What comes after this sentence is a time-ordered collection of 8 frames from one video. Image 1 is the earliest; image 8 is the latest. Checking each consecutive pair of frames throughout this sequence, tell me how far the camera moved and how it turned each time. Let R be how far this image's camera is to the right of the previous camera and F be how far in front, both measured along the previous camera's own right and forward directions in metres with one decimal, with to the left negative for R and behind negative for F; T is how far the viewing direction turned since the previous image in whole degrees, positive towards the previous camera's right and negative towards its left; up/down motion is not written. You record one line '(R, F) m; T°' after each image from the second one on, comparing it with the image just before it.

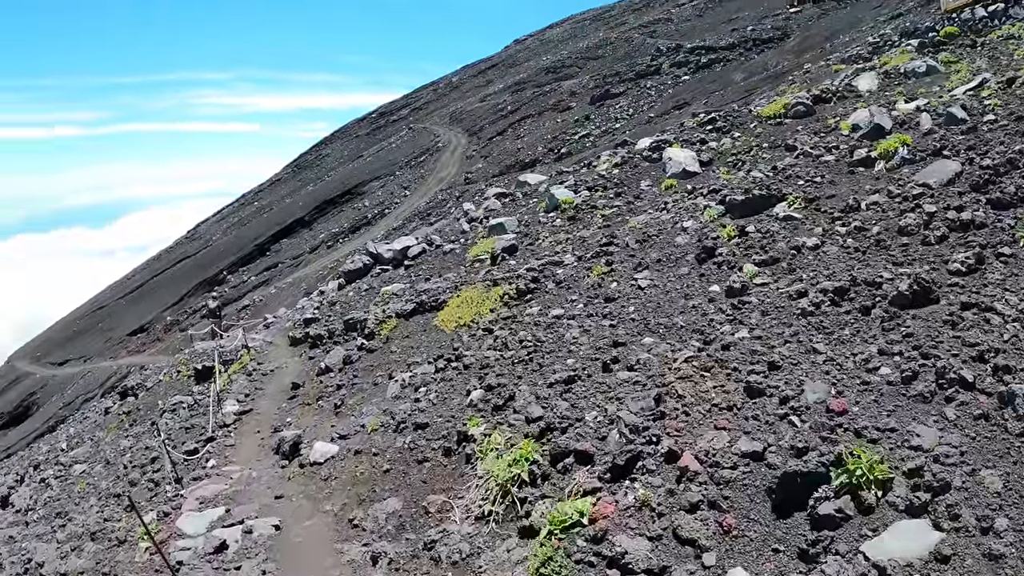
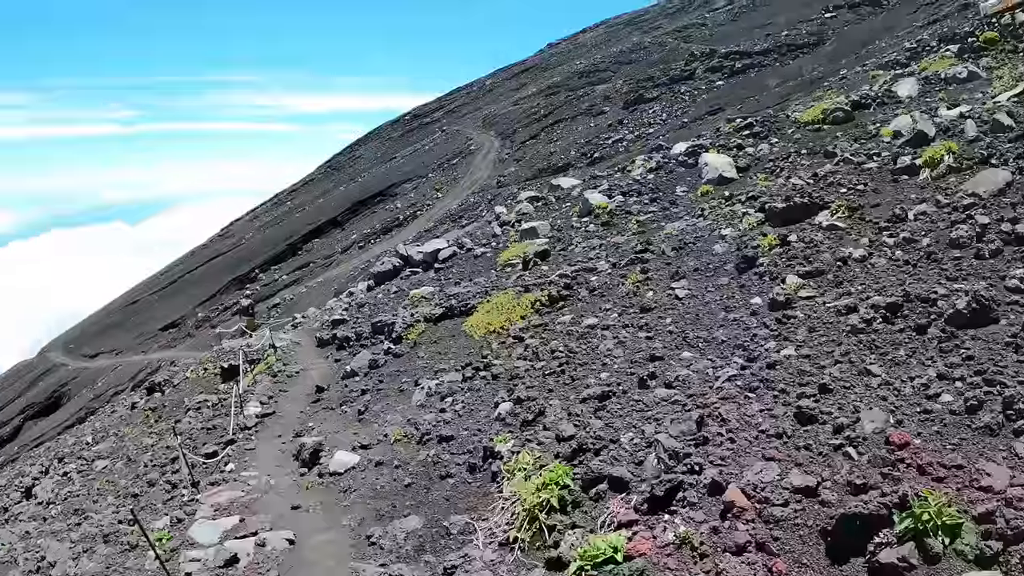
(0.0, +0.4) m; -2°
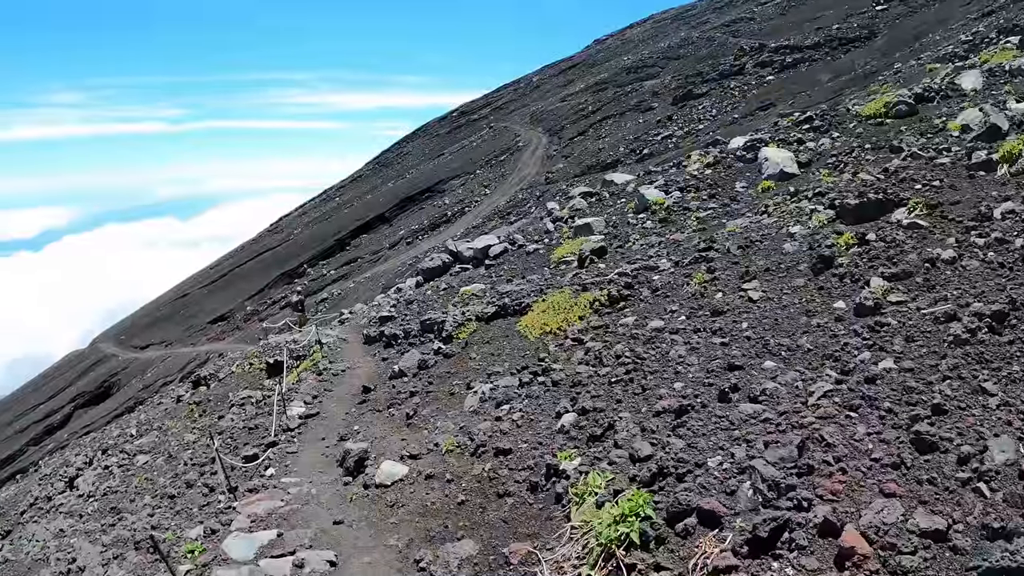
(-0.1, +0.6) m; -2°
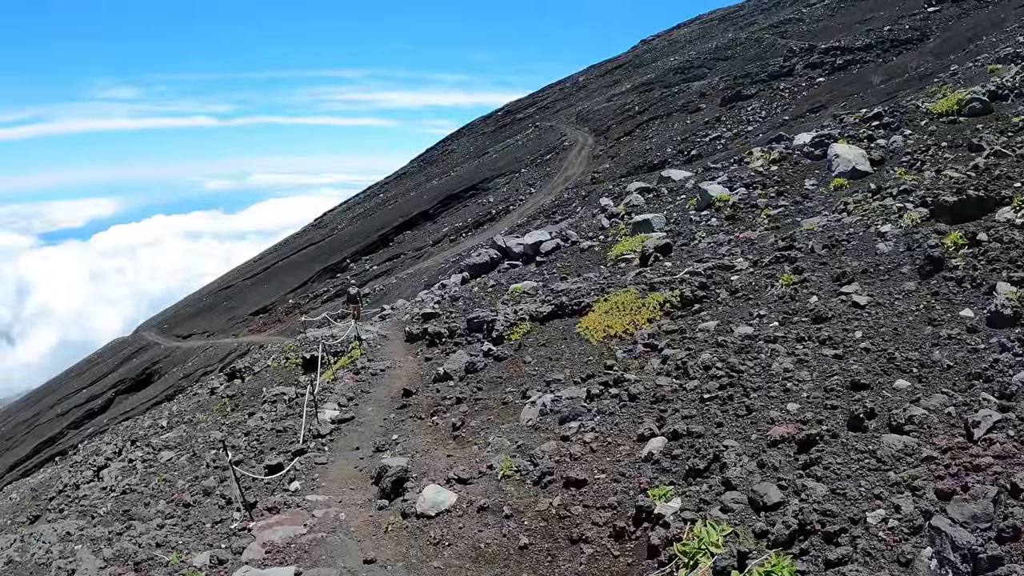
(-0.2, +1.2) m; -2°
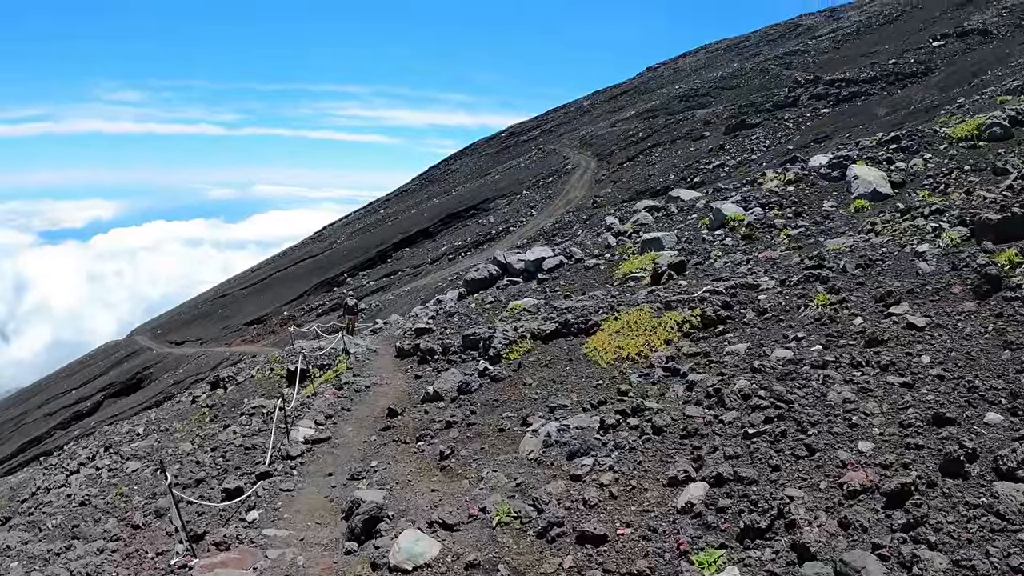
(0.0, +1.1) m; 0°
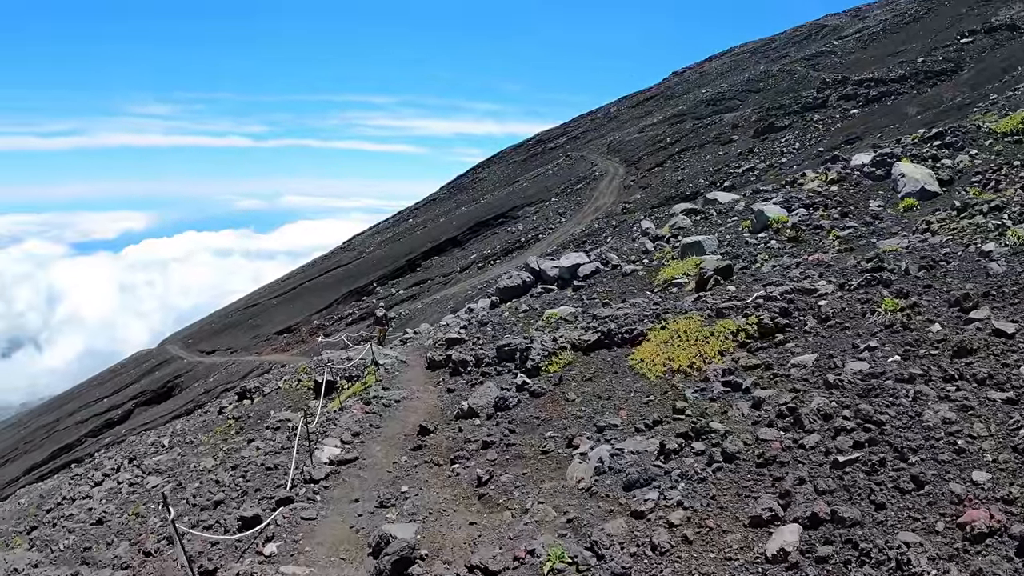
(-0.1, +0.6) m; -2°
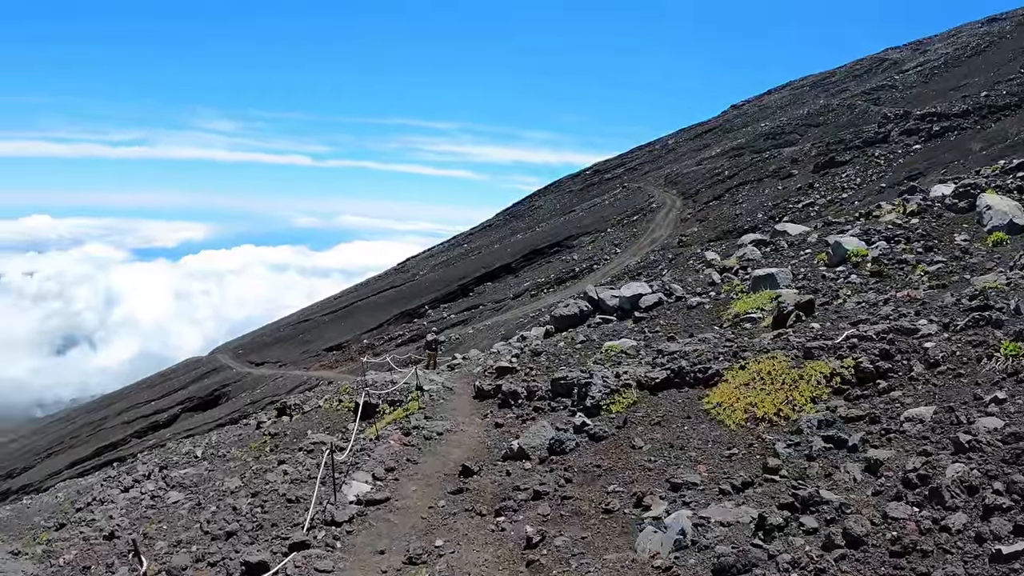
(-0.1, +0.9) m; -3°
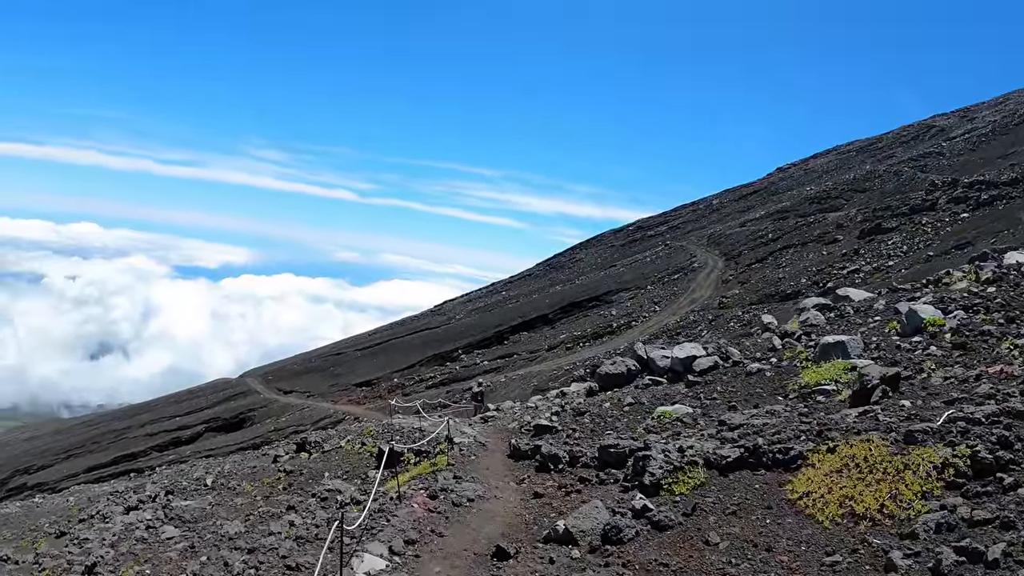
(-0.1, +1.0) m; -2°
